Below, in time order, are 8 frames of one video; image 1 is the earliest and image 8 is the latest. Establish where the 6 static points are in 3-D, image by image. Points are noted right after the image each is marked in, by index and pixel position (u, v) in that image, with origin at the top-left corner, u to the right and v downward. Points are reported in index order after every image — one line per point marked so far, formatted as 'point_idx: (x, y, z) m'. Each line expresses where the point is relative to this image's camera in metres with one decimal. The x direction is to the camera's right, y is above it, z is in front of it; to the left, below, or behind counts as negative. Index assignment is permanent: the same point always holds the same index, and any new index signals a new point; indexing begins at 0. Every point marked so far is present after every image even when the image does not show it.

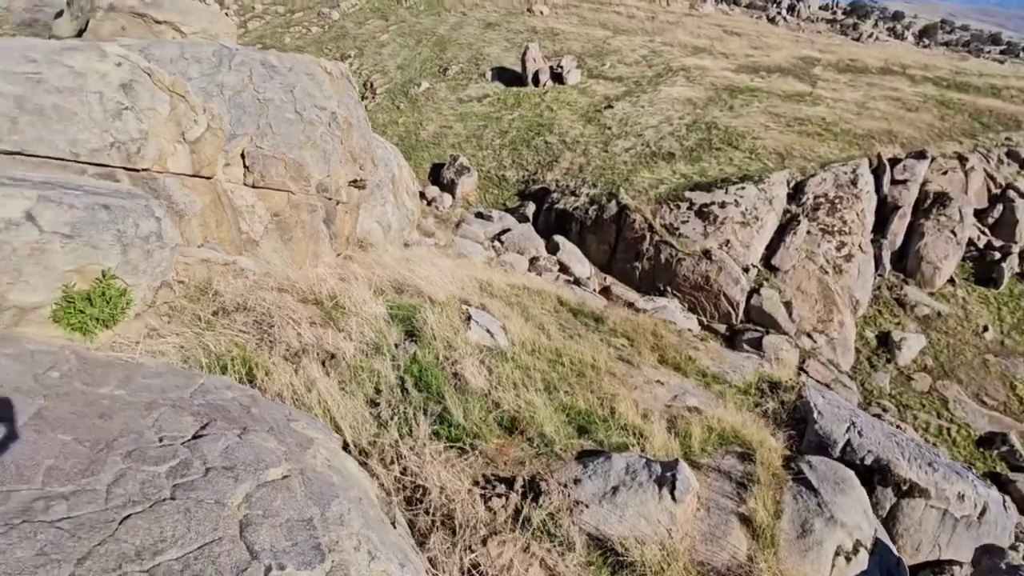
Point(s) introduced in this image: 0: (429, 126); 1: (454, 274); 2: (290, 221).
0: (-3.6, +6.1, +19.4) m
1: (-1.5, +0.4, +11.0) m
2: (-3.9, +1.2, +9.0) m
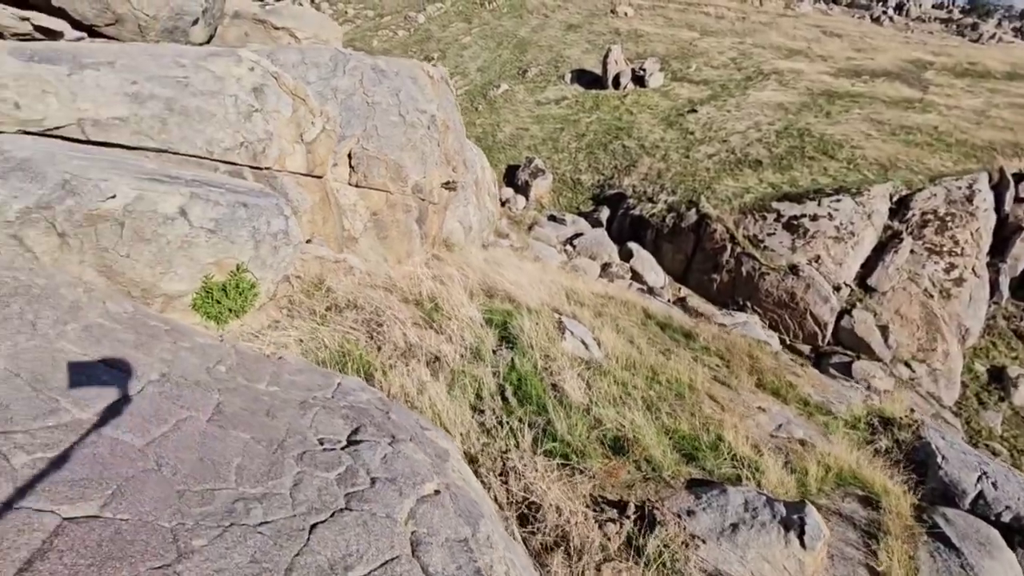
0: (-0.4, +6.1, +19.5) m
1: (+0.4, +0.4, +10.9) m
2: (-2.3, +1.2, +9.3) m
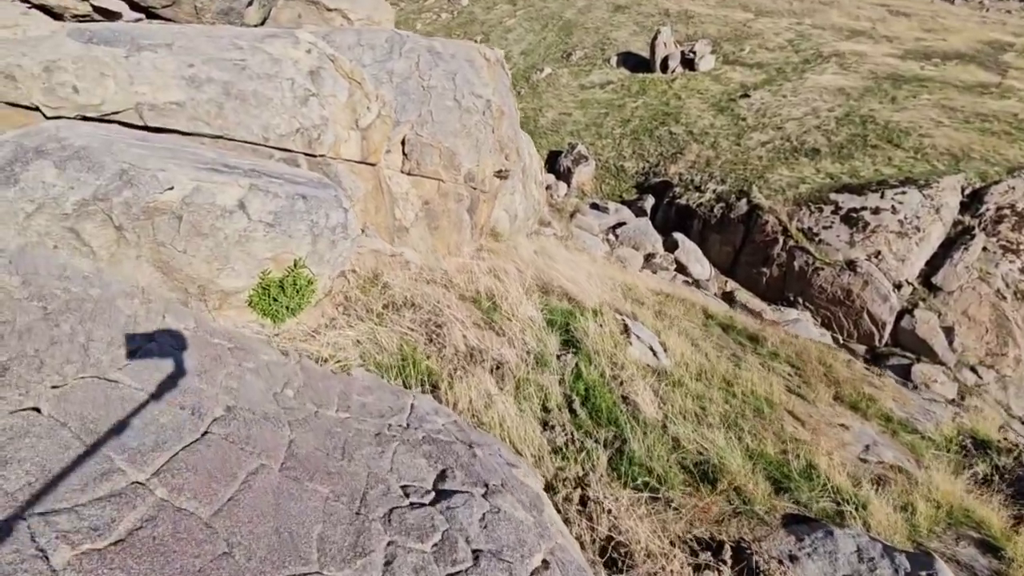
0: (+1.4, +6.4, +18.9) m
1: (+1.4, +0.5, +10.5) m
2: (-1.3, +1.4, +8.9) m
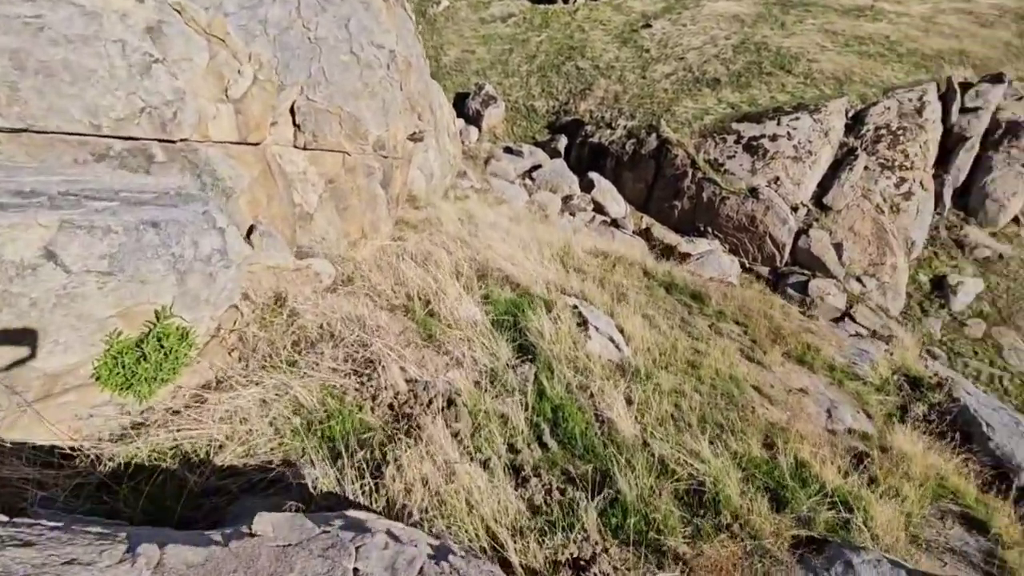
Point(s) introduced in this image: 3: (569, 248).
0: (-1.8, +7.8, +17.2) m
1: (+0.1, +1.0, +9.6) m
2: (-2.4, +1.5, +7.6) m
3: (+1.1, +0.8, +9.7) m
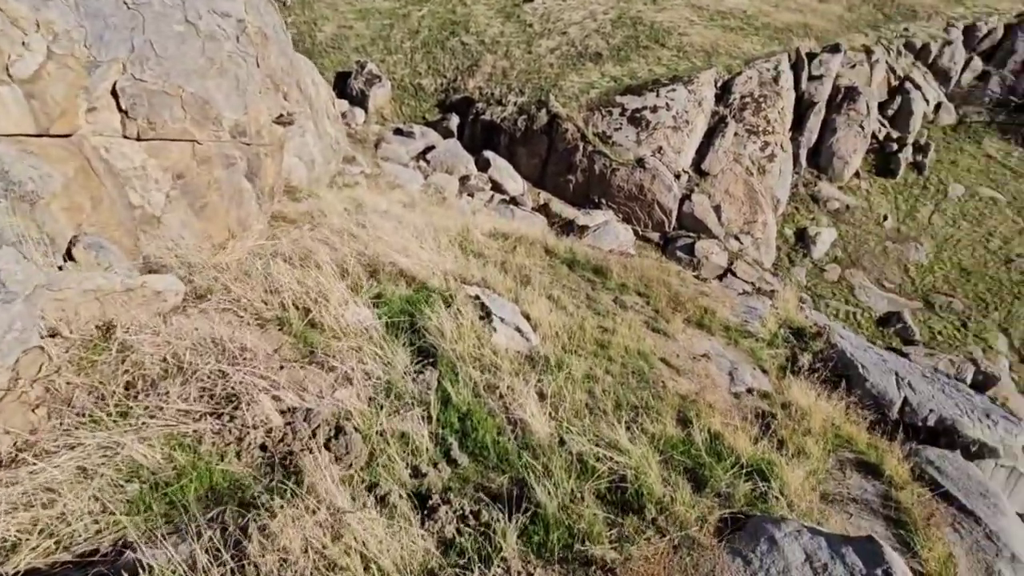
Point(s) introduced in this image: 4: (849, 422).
0: (-5.6, +7.9, +15.8) m
1: (-1.8, +1.2, +8.9) m
2: (-3.9, +1.3, +6.5) m
3: (-0.8, +1.0, +9.3) m
4: (+3.5, -1.4, +5.4) m
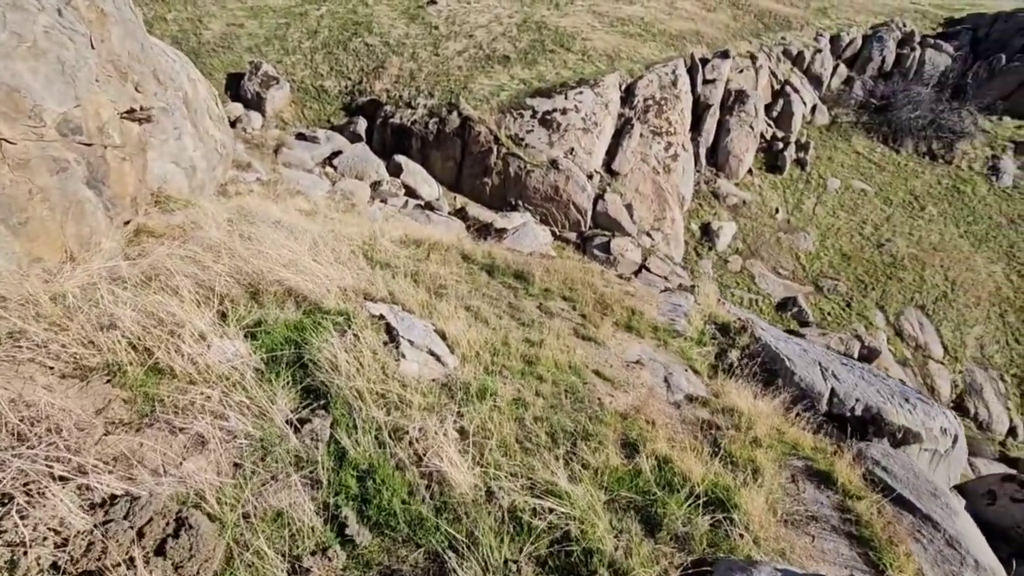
0: (-8.4, +7.3, +14.0) m
1: (-3.2, +0.9, +7.8) m
2: (-4.9, +0.9, +5.1) m
3: (-2.2, +0.8, +8.3) m
4: (+2.8, -1.3, +5.1) m
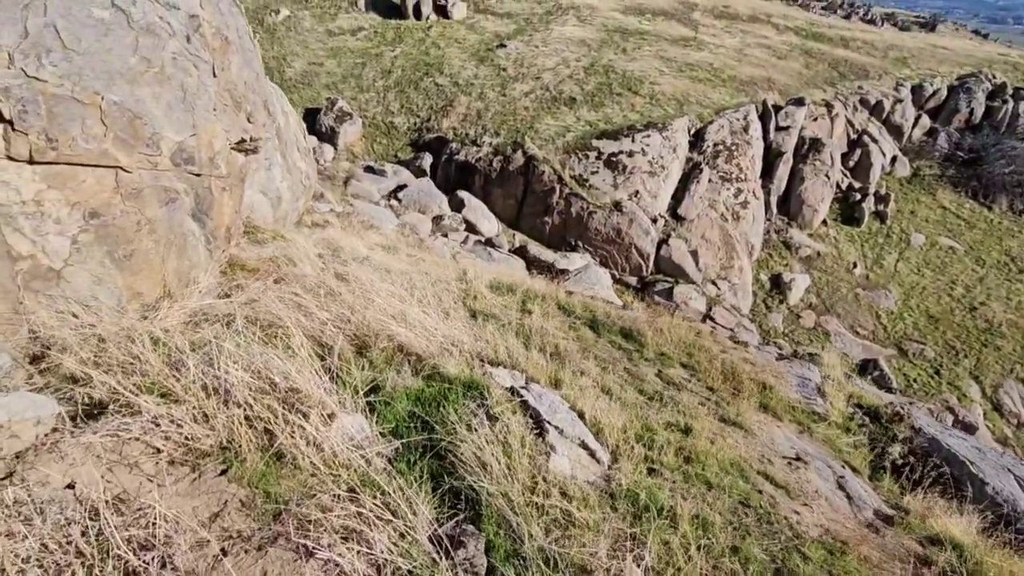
0: (-5.9, +6.5, +14.3) m
1: (-1.6, +0.2, +7.2) m
2: (-3.6, +0.6, +4.7) m
3: (-0.6, 0.0, +7.7) m
4: (+4.0, -2.1, +3.9) m
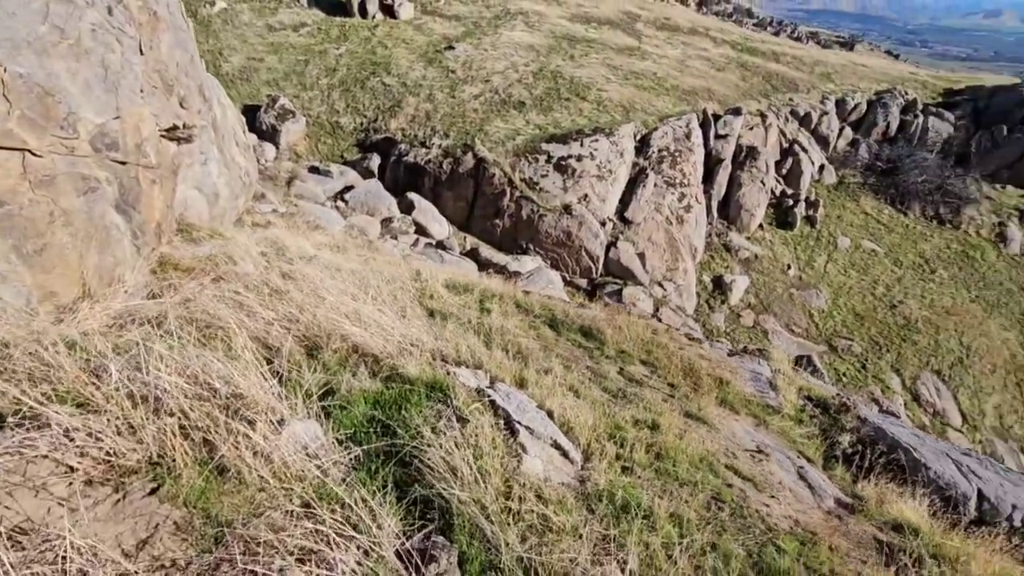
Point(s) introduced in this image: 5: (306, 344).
0: (-7.1, +6.4, +13.5) m
1: (-2.1, +0.2, +6.9) m
2: (-3.9, +0.6, +4.1) m
3: (-1.2, 0.0, +7.4) m
4: (+3.7, -2.1, +4.1) m
5: (-1.6, -0.5, +4.2) m
